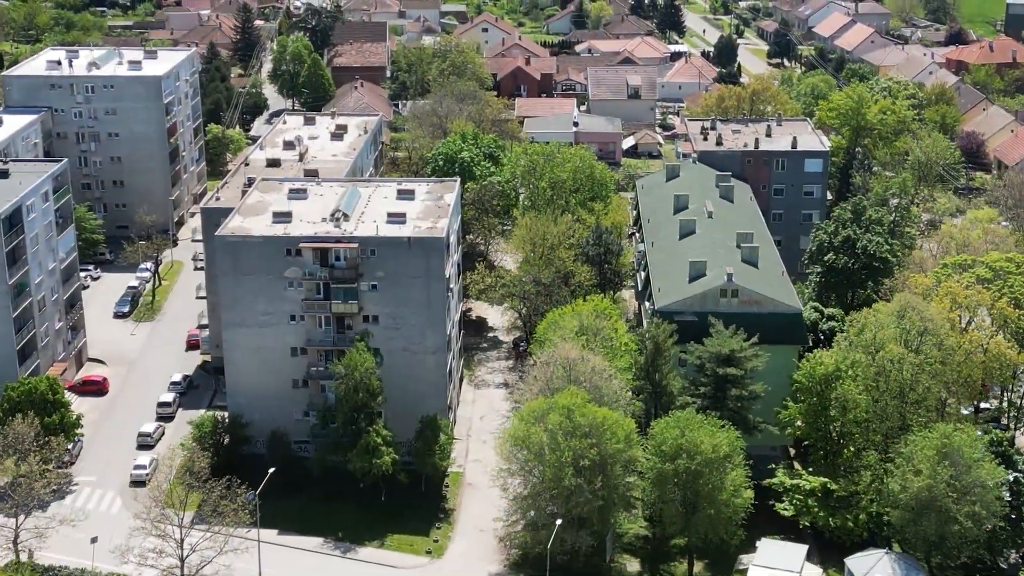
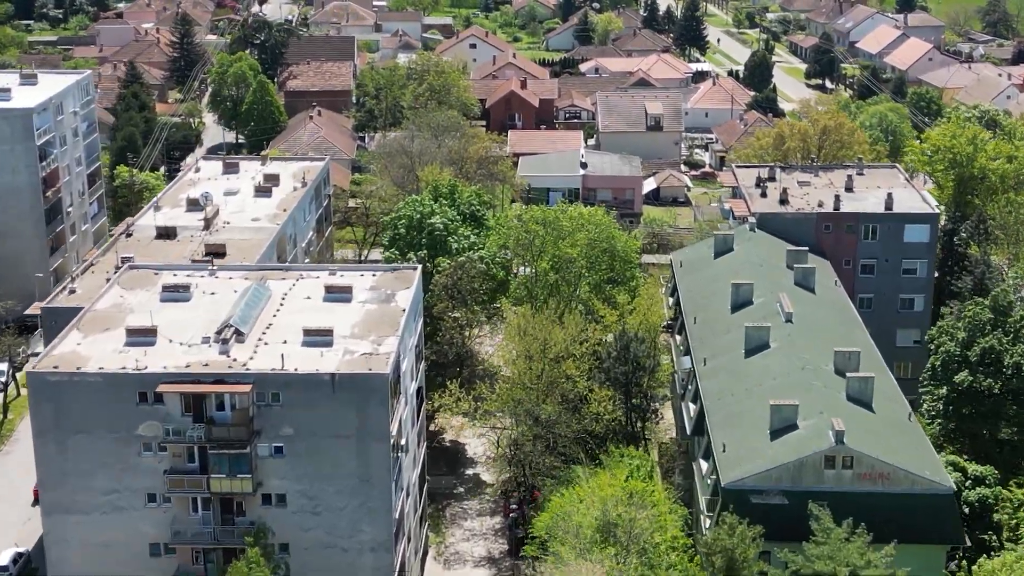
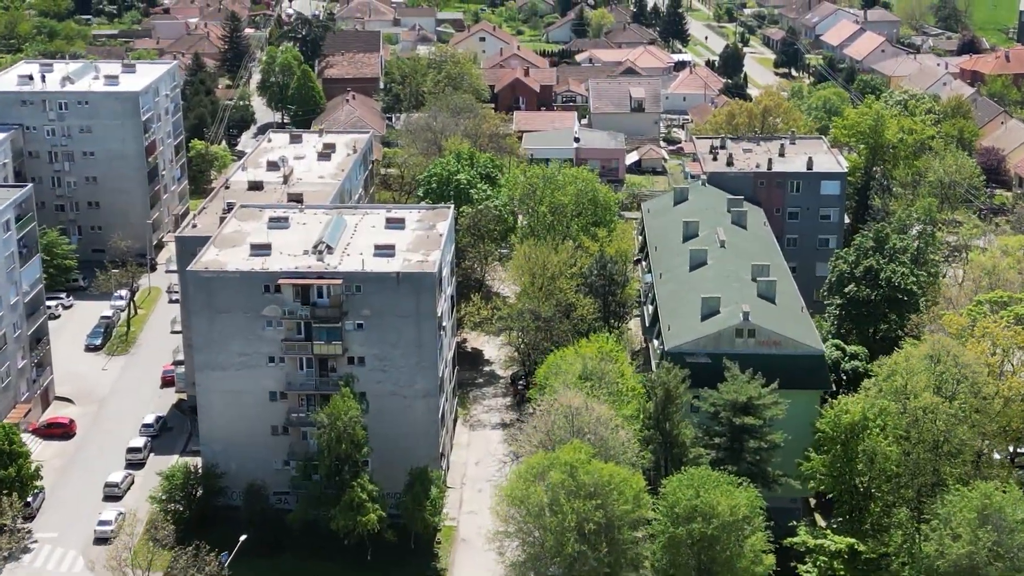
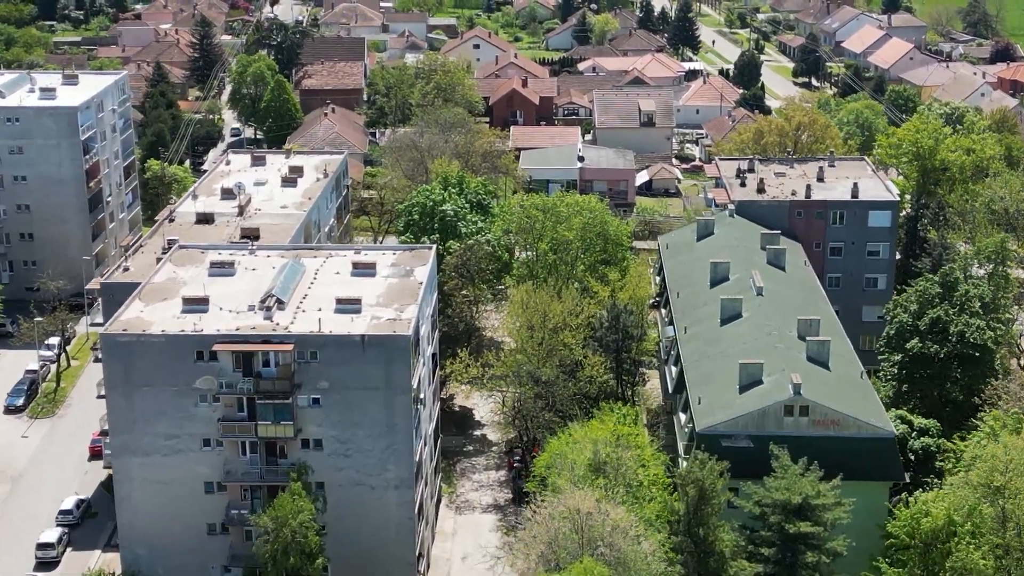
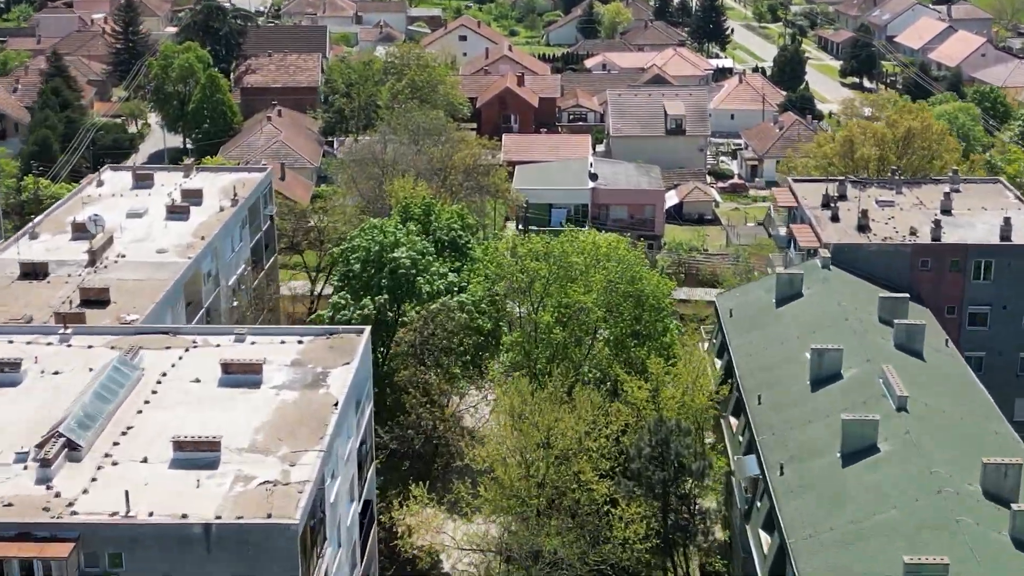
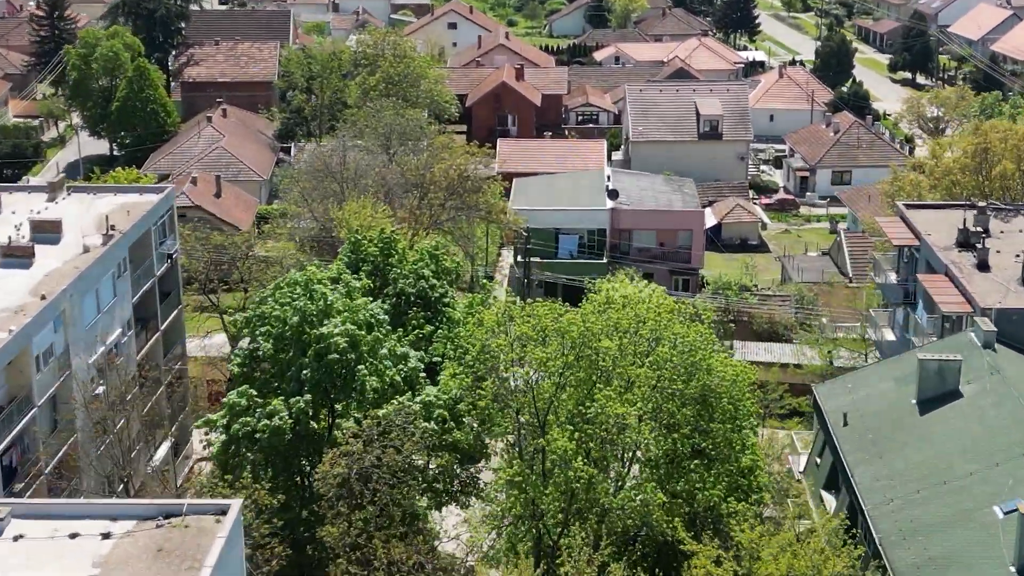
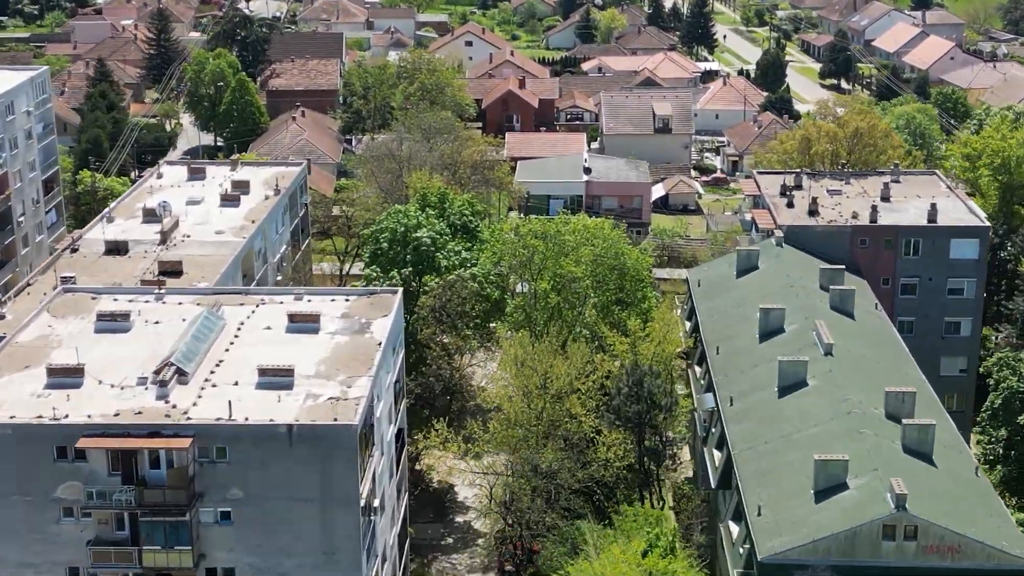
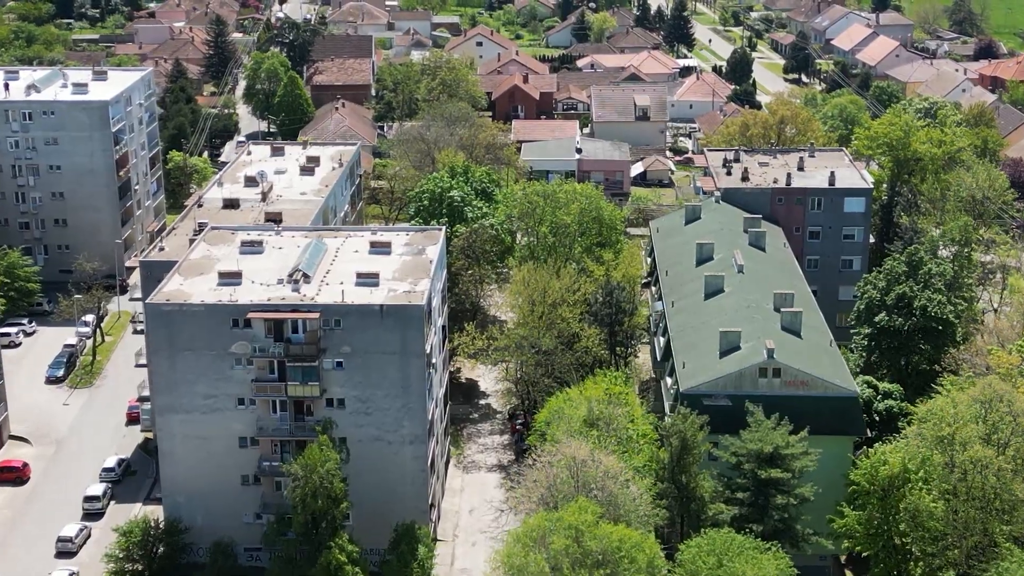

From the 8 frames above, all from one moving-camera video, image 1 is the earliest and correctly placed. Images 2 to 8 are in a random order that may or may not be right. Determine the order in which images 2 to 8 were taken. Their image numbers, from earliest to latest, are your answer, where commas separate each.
3, 8, 4, 2, 7, 5, 6
